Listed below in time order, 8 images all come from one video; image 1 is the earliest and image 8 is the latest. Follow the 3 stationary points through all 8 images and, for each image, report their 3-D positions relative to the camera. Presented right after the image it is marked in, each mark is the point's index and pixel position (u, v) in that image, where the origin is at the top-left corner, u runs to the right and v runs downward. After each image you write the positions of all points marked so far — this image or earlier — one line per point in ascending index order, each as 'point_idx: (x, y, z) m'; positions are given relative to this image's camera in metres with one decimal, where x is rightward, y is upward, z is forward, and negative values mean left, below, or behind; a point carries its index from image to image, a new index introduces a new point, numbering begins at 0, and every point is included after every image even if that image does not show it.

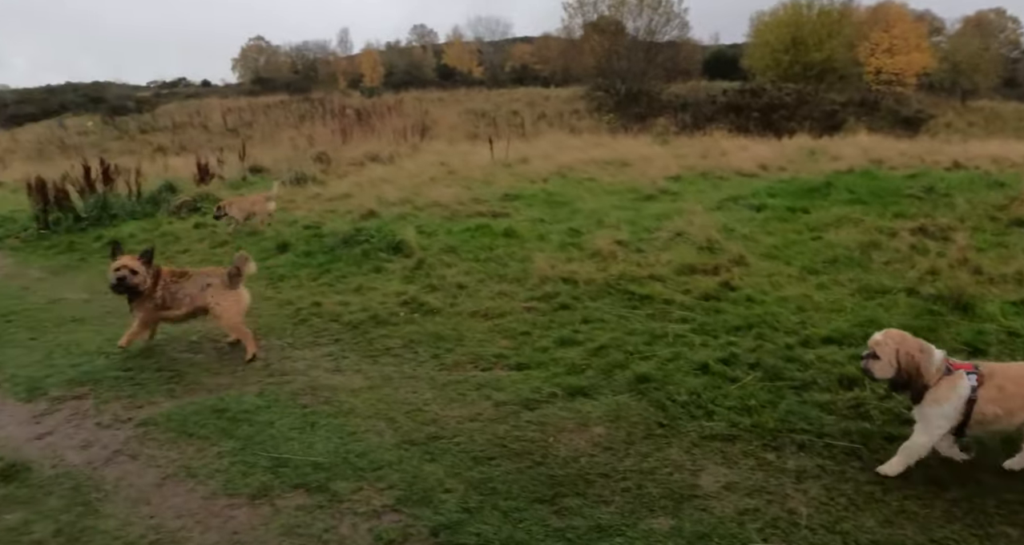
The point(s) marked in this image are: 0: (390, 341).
0: (-1.0, -0.7, +5.7) m
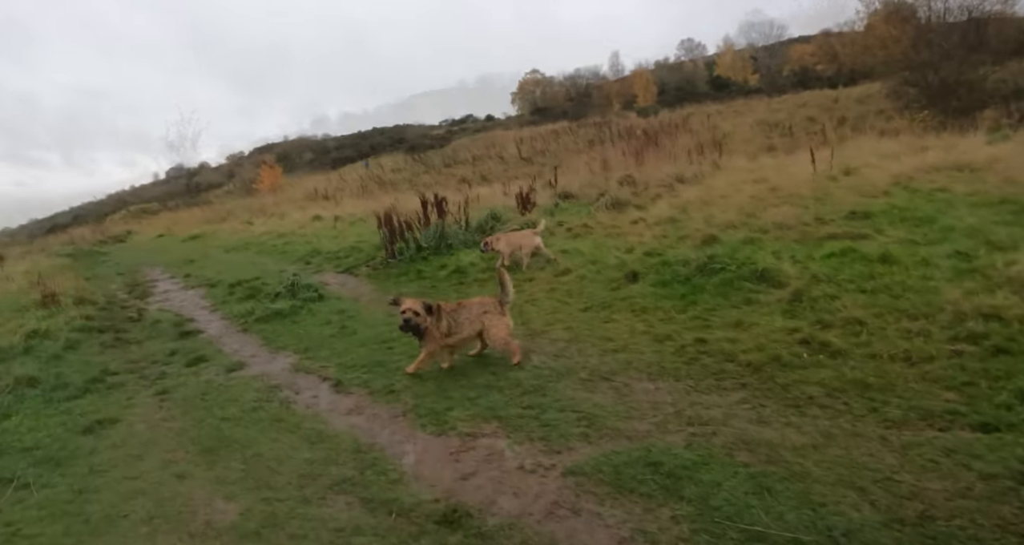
0: (+2.3, -0.9, +4.8) m
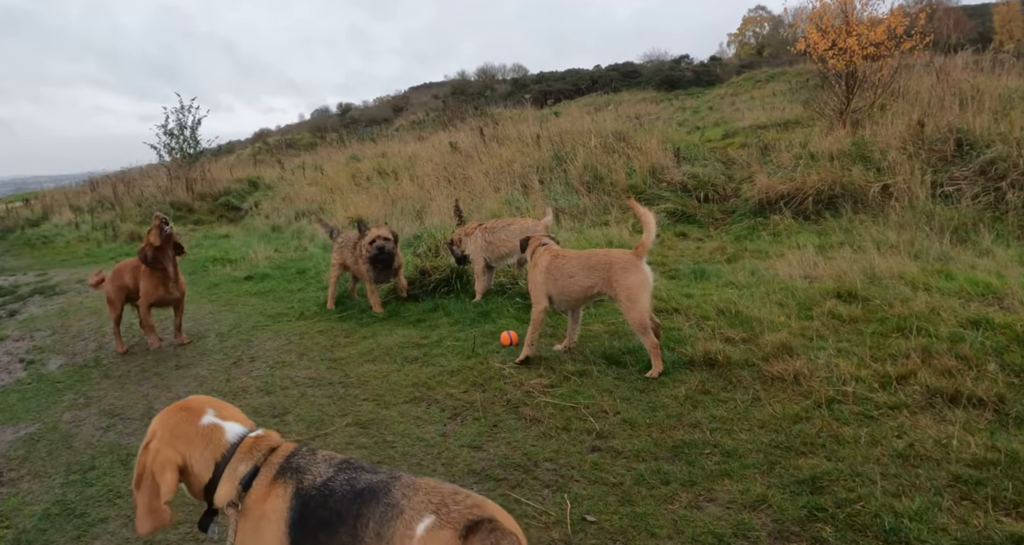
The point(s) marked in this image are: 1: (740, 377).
0: (+2.6, -0.8, +4.4) m
1: (+1.7, -0.8, +4.7) m
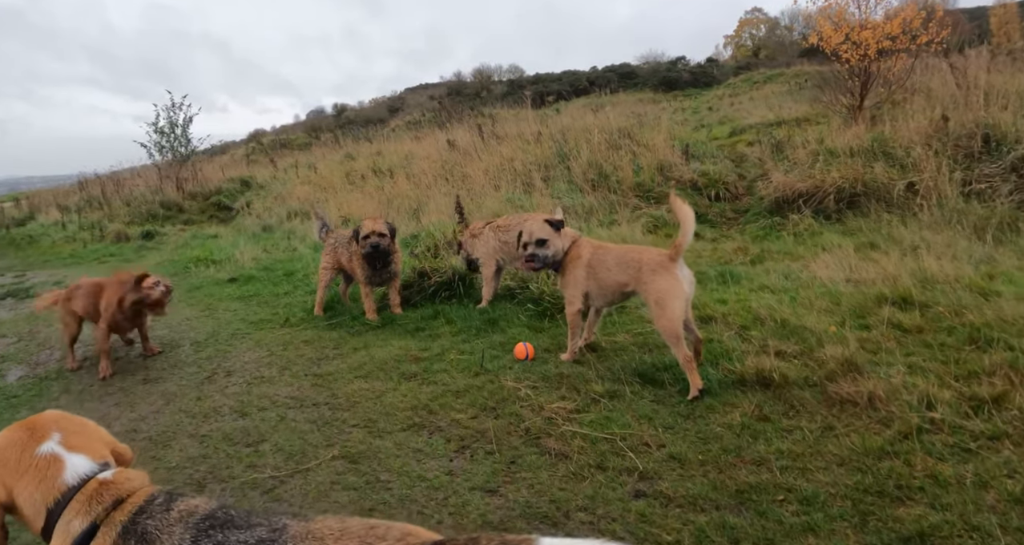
0: (+2.7, -0.9, +3.7) m
1: (+1.8, -0.8, +3.9) m
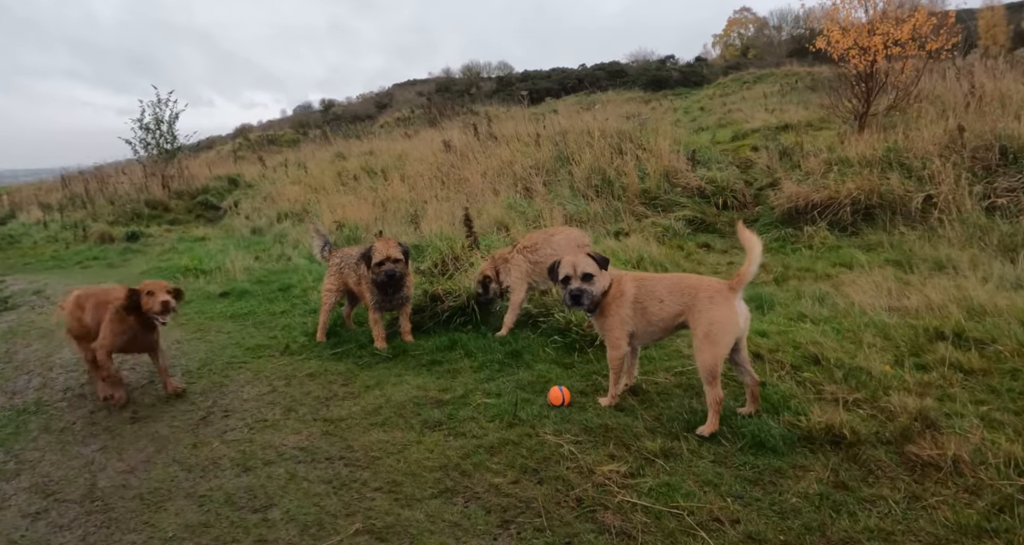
0: (+3.0, -1.1, +3.3) m
1: (+2.1, -1.1, +3.5) m
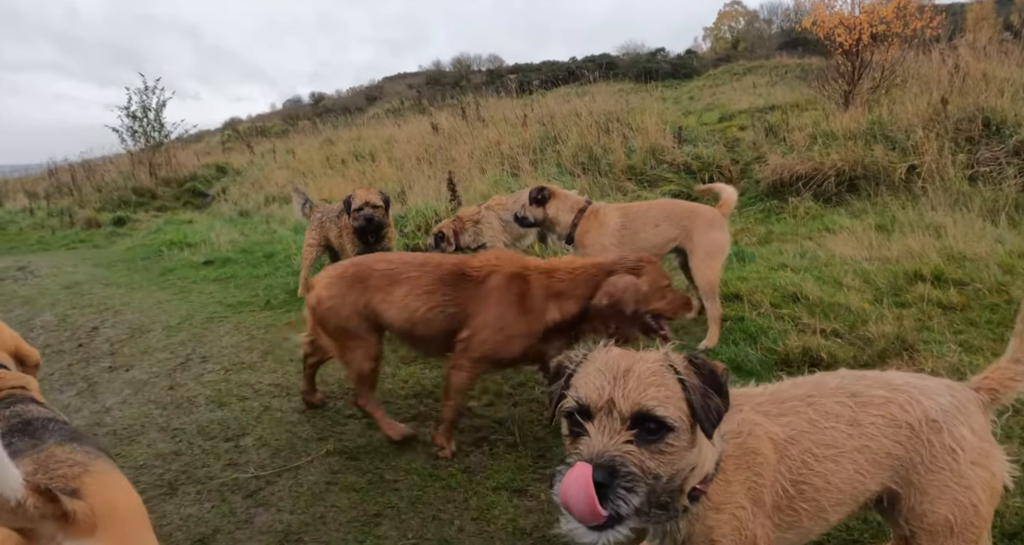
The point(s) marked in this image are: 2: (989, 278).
0: (+2.8, -0.7, +3.3) m
1: (+2.0, -0.6, +3.5) m
2: (+3.8, 0.0, +5.0) m
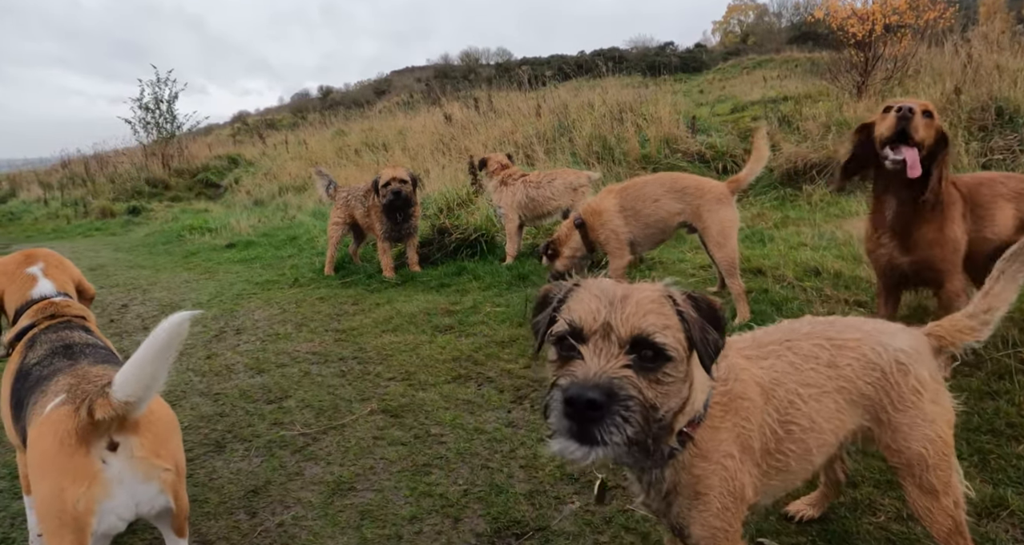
0: (+3.0, -0.5, +3.3) m
1: (+2.2, -0.5, +3.6) m
2: (+4.1, +0.1, +5.1) m
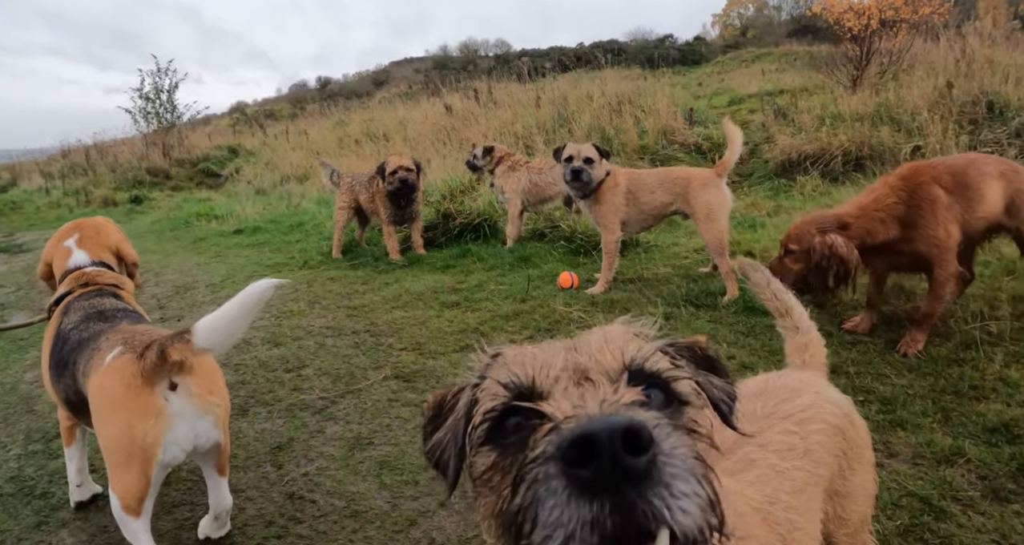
0: (+3.1, -0.4, +3.6) m
1: (+2.2, -0.3, +3.9) m
2: (+4.1, +0.3, +5.3) m
